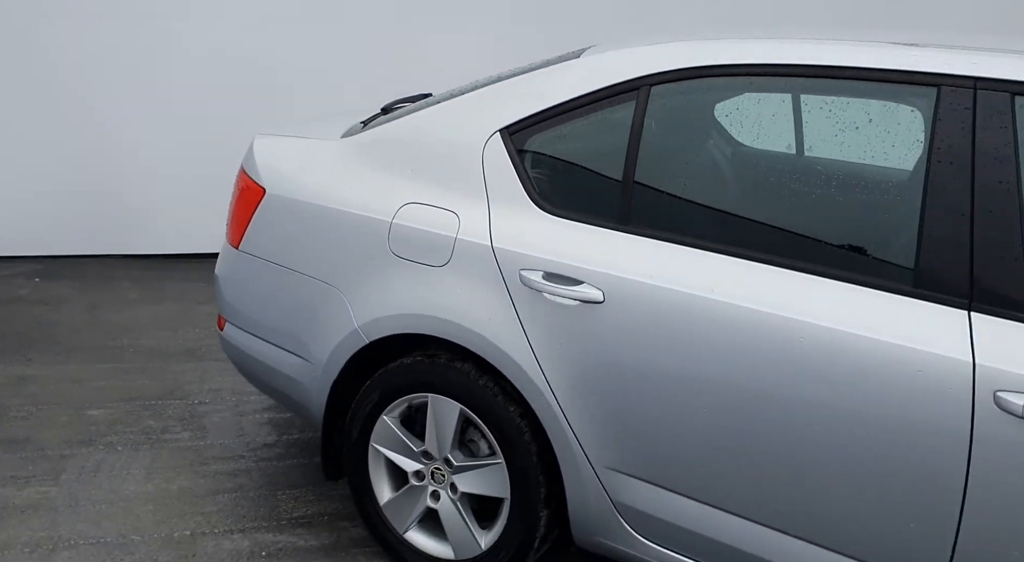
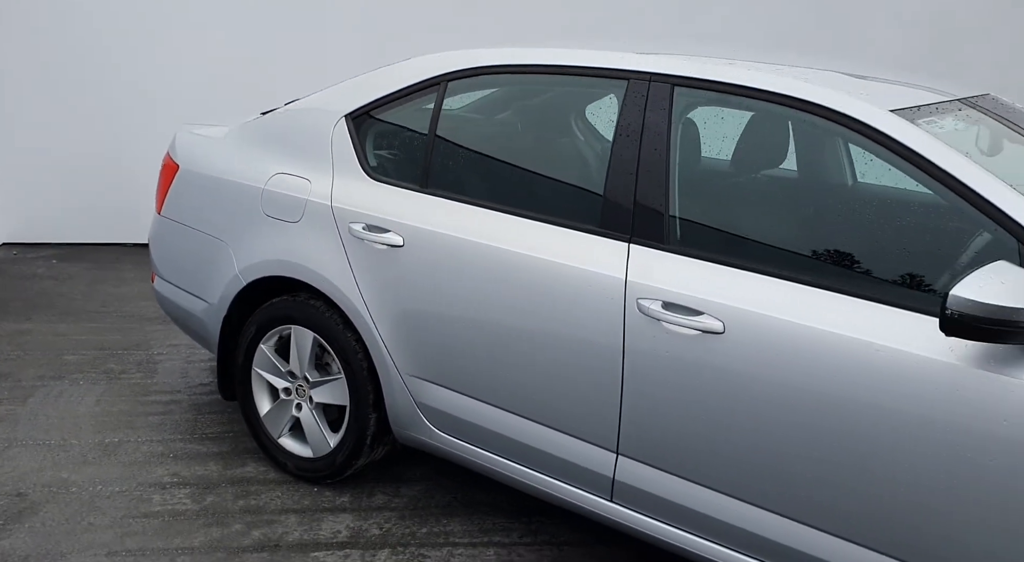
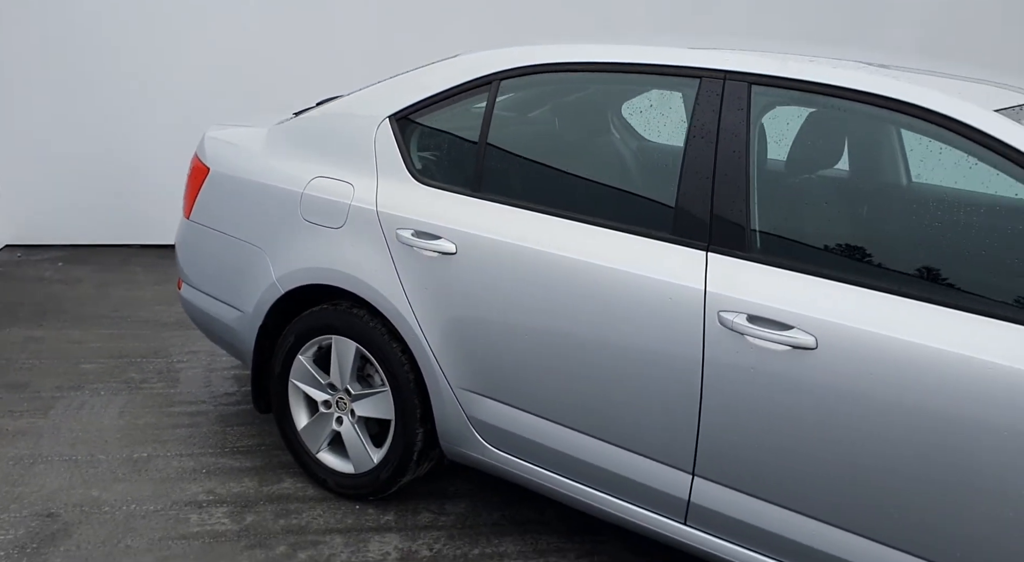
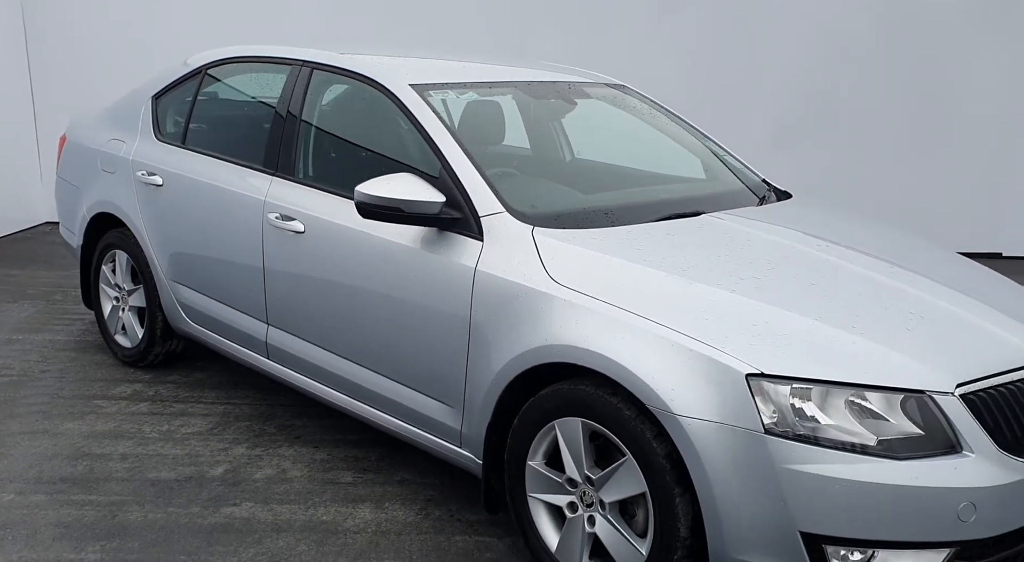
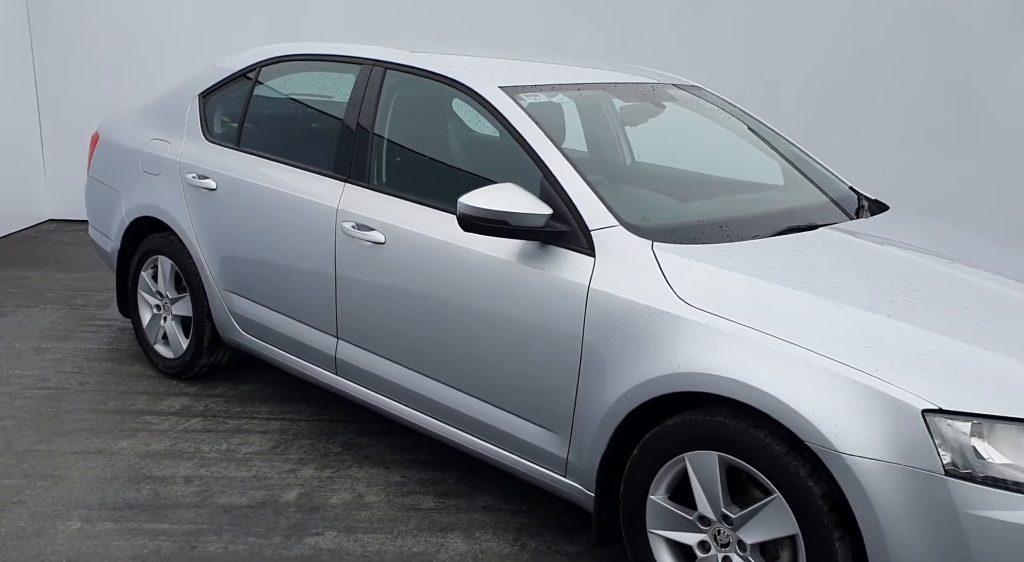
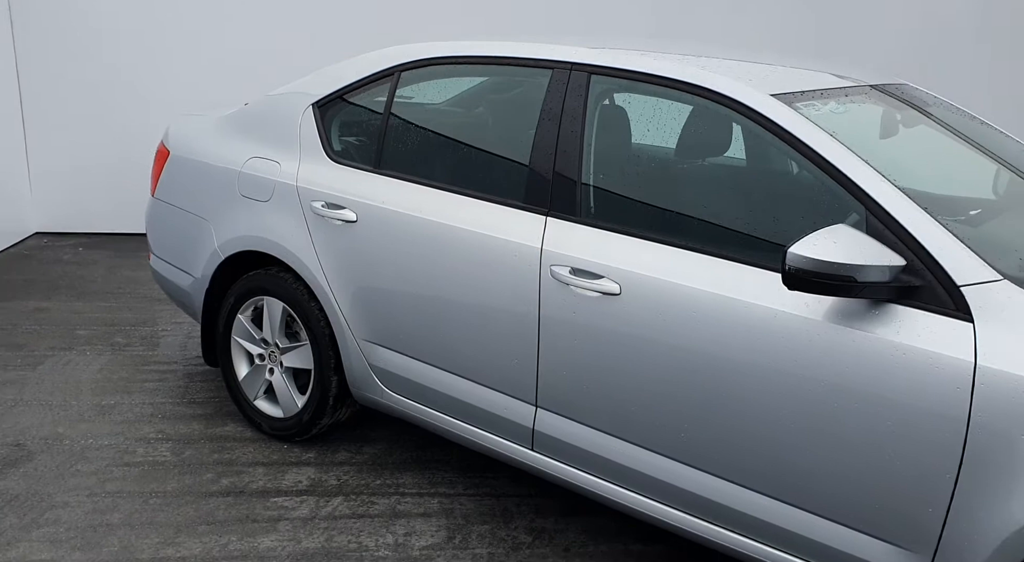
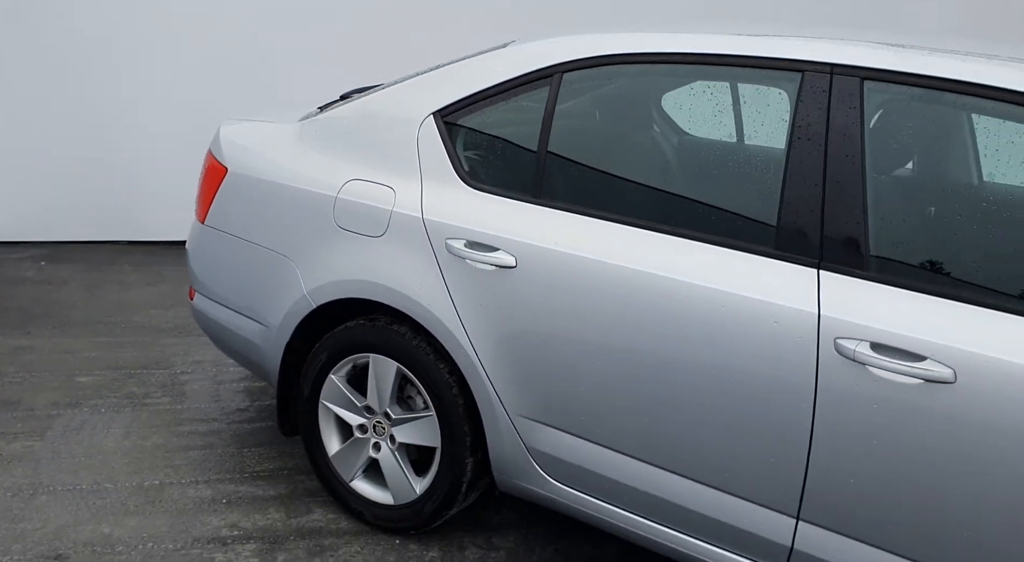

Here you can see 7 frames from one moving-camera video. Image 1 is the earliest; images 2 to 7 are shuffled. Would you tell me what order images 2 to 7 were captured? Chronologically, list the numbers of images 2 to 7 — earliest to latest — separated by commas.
7, 3, 2, 6, 5, 4
